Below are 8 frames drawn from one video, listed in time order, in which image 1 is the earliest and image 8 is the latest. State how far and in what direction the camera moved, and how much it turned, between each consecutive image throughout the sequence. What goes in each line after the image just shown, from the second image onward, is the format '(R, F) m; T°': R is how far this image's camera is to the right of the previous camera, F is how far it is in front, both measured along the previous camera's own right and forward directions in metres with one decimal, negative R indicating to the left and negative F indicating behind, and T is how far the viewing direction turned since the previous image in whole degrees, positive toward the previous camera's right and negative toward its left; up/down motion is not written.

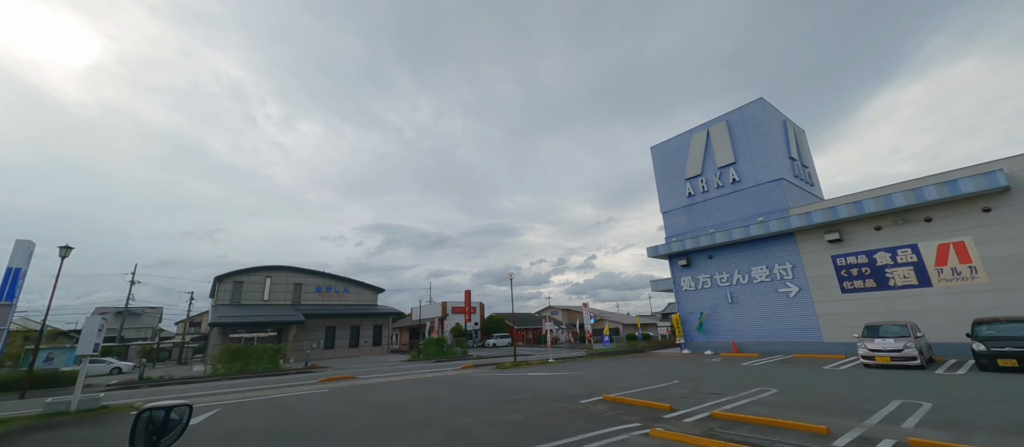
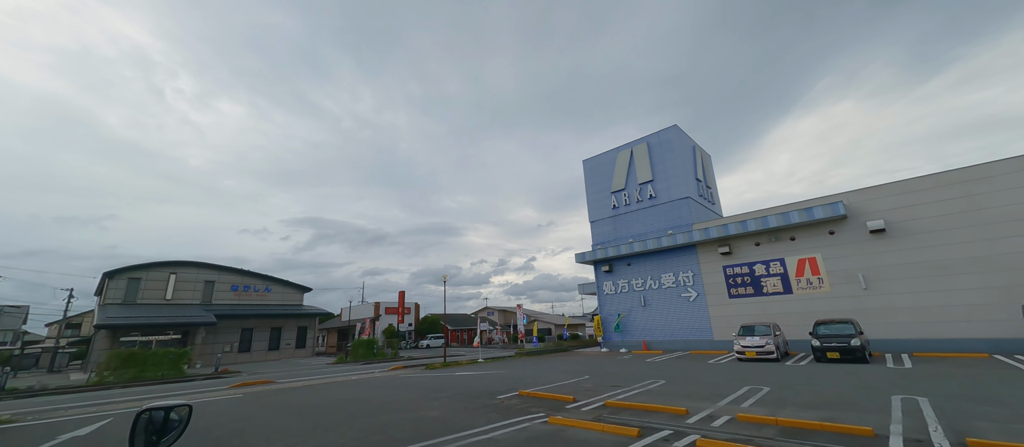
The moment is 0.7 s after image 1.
(+0.3, -0.9) m; +9°
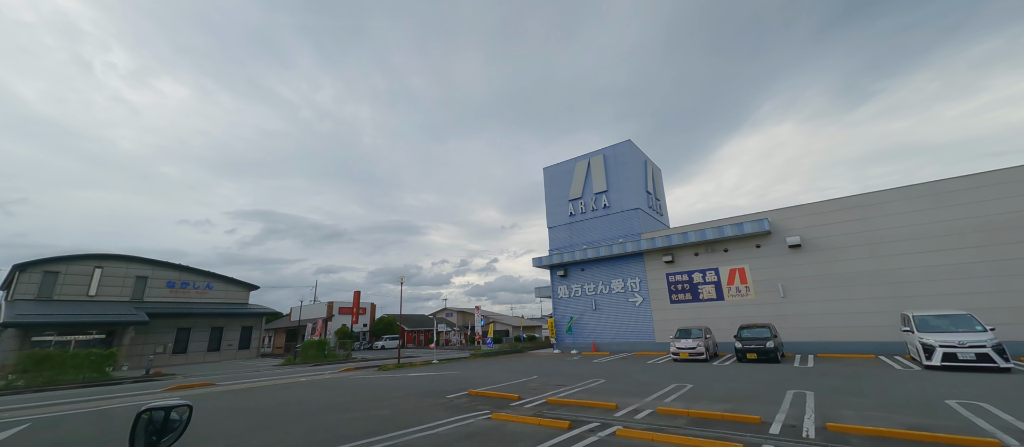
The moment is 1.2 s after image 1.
(+0.2, -0.6) m; +5°
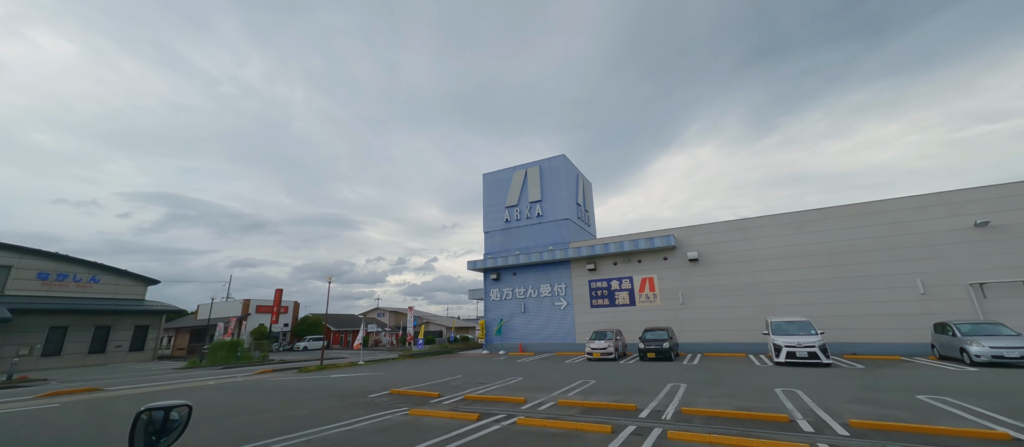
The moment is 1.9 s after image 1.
(+0.3, -0.8) m; +9°
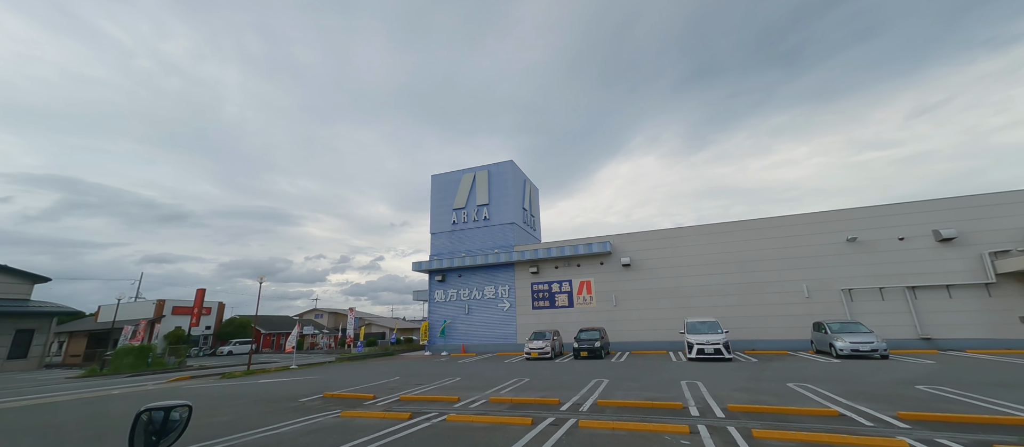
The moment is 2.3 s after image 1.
(+0.2, -0.5) m; +7°
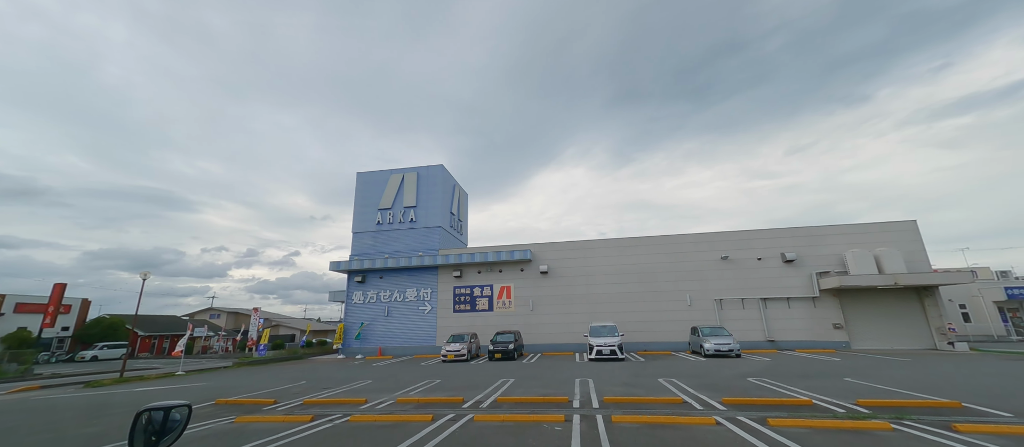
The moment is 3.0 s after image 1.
(+0.2, -0.7) m; +10°
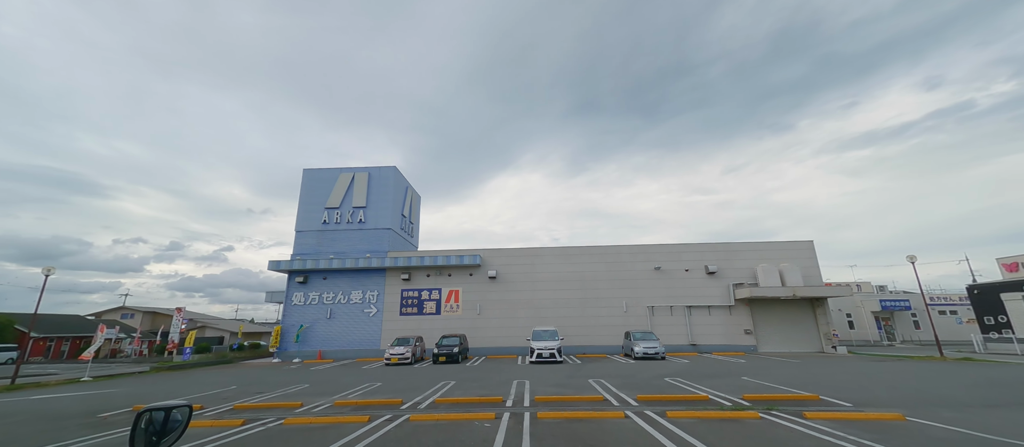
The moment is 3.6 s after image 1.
(+0.2, -0.5) m; +7°
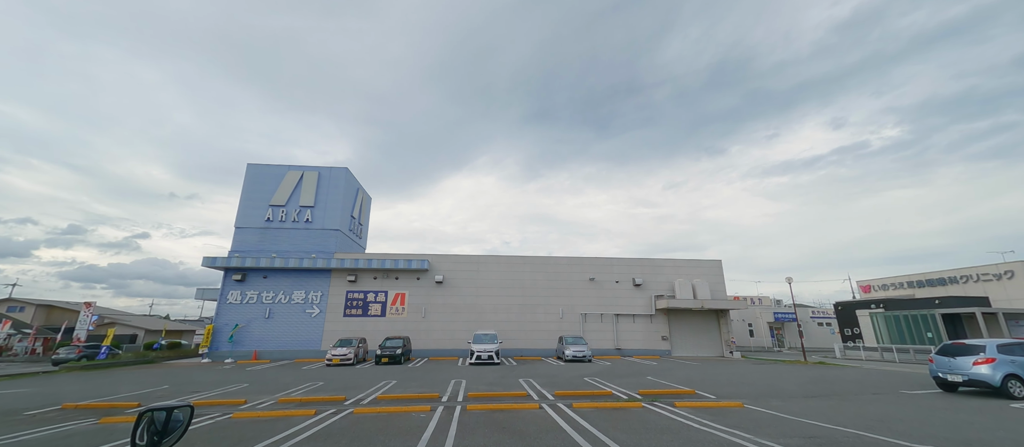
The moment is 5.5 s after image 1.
(+0.2, -1.0) m; +7°
